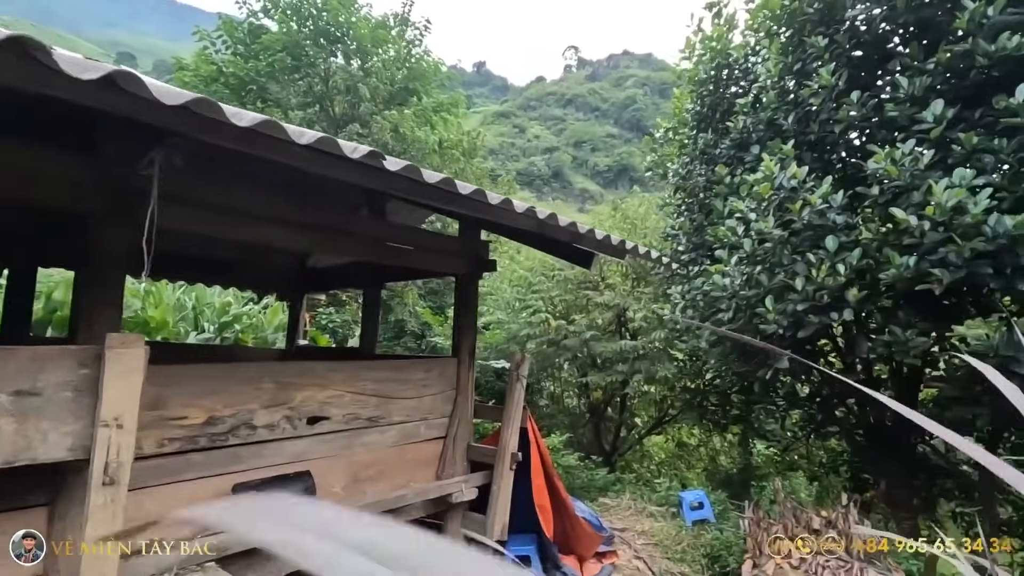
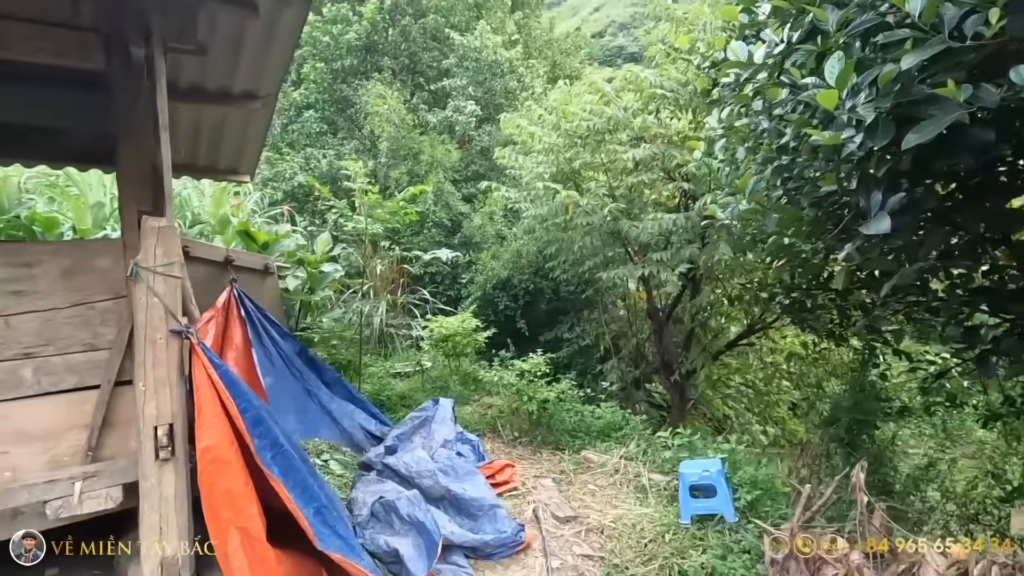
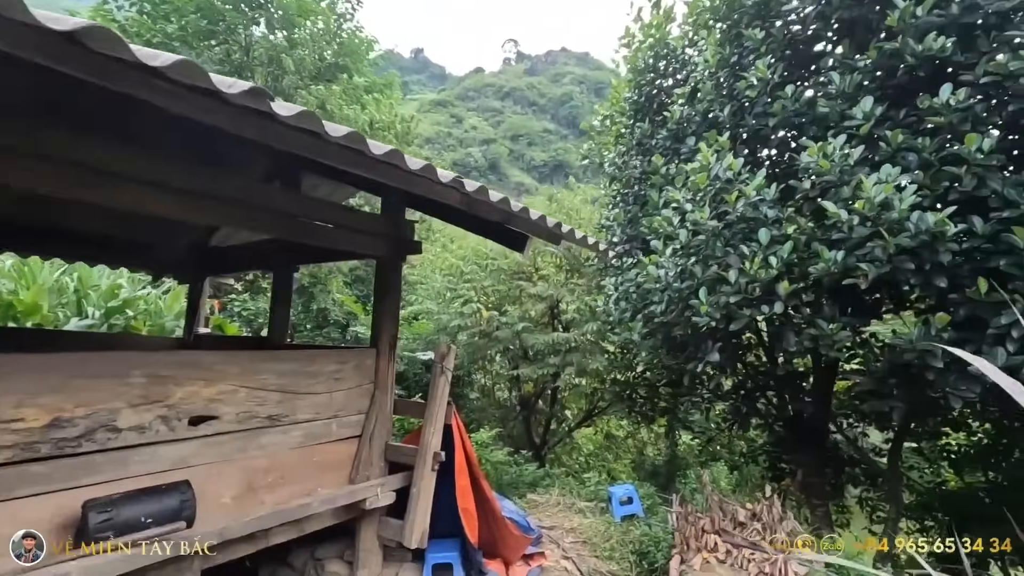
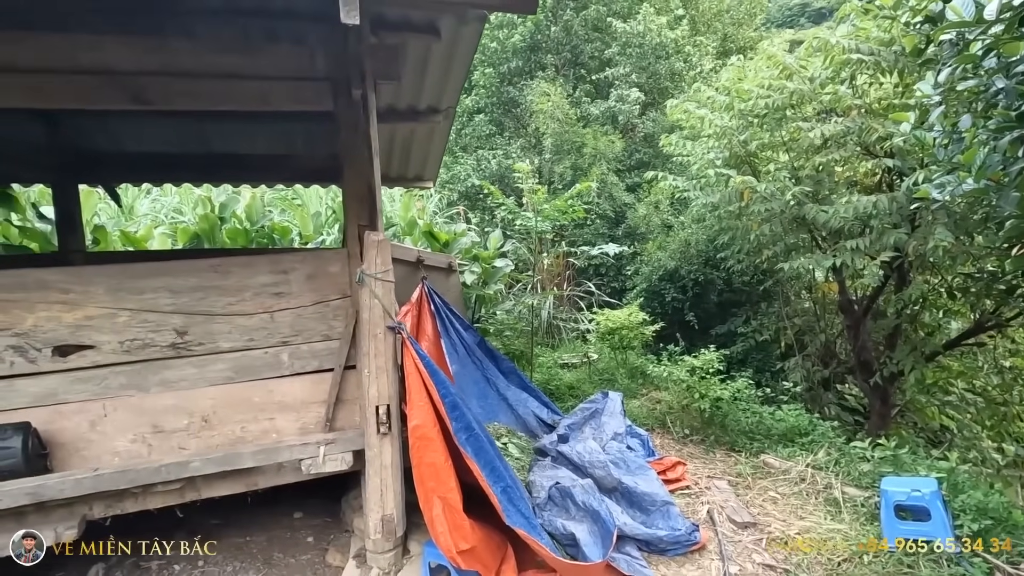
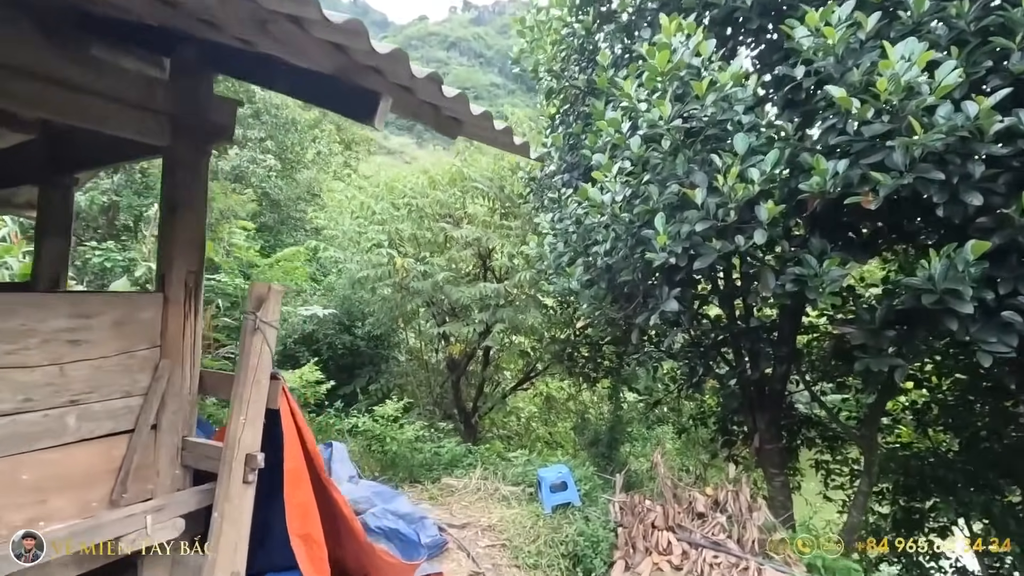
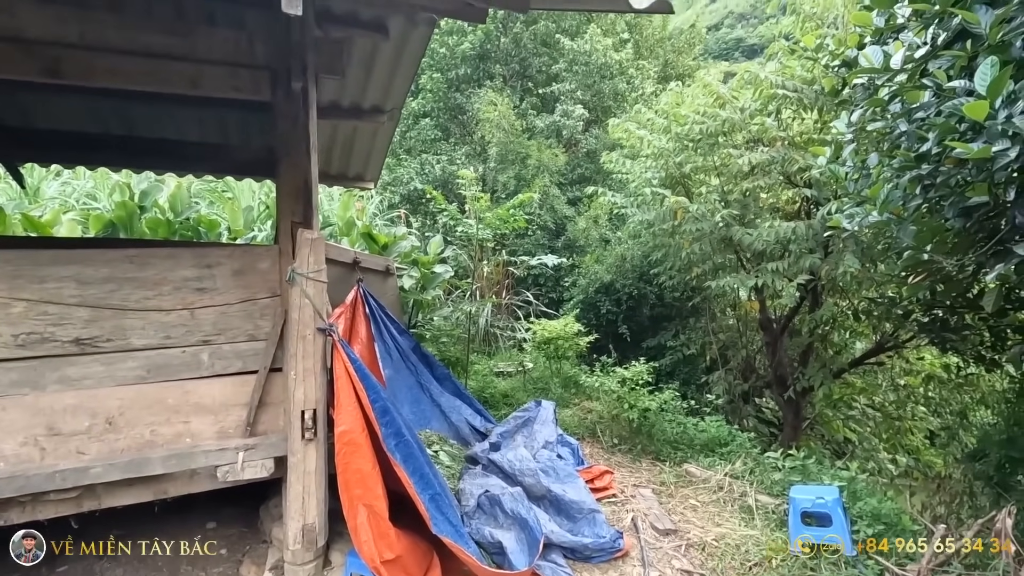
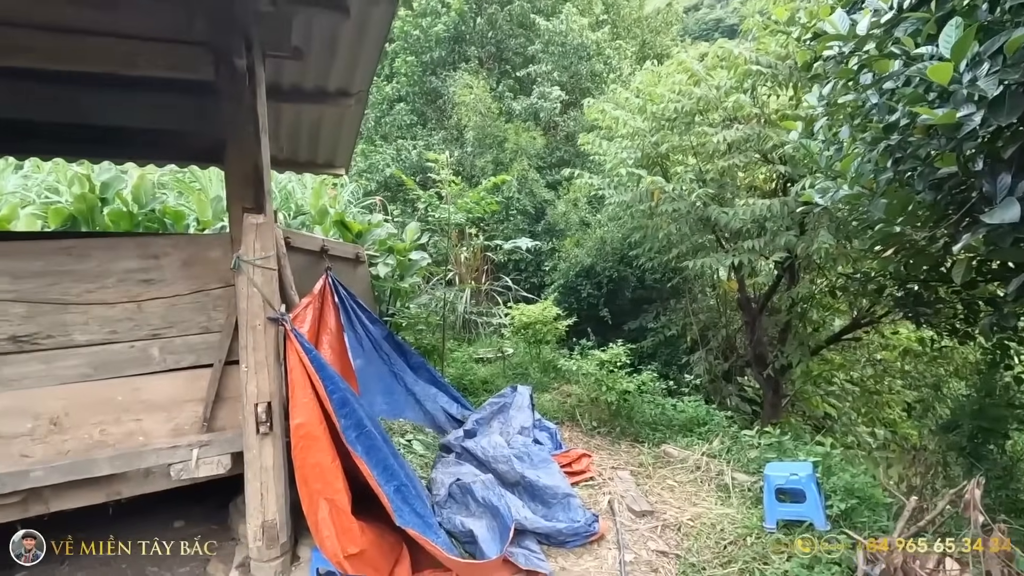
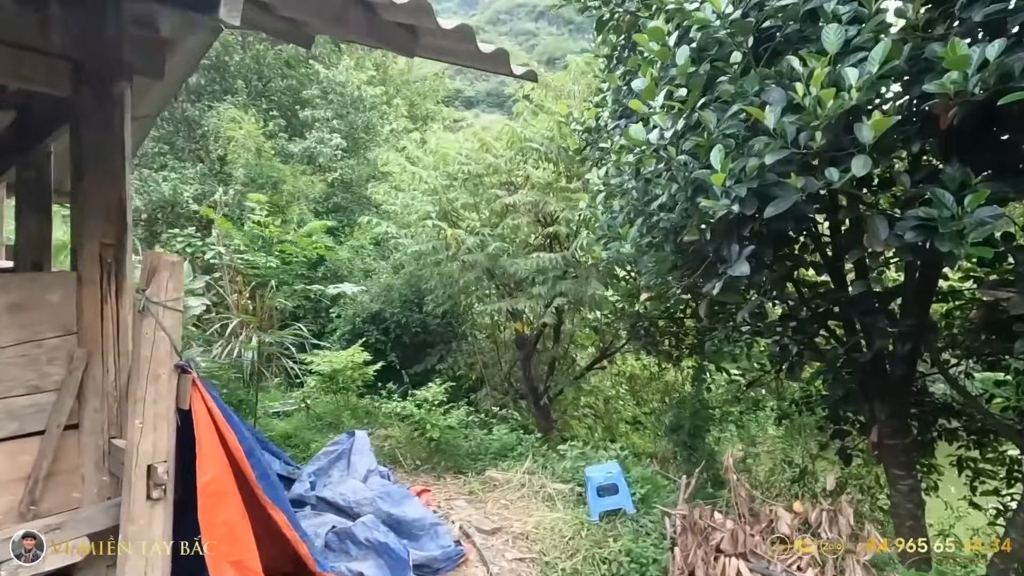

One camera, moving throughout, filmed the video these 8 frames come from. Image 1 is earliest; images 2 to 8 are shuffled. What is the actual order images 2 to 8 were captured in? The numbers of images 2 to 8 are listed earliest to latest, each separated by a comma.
3, 5, 8, 2, 7, 4, 6
